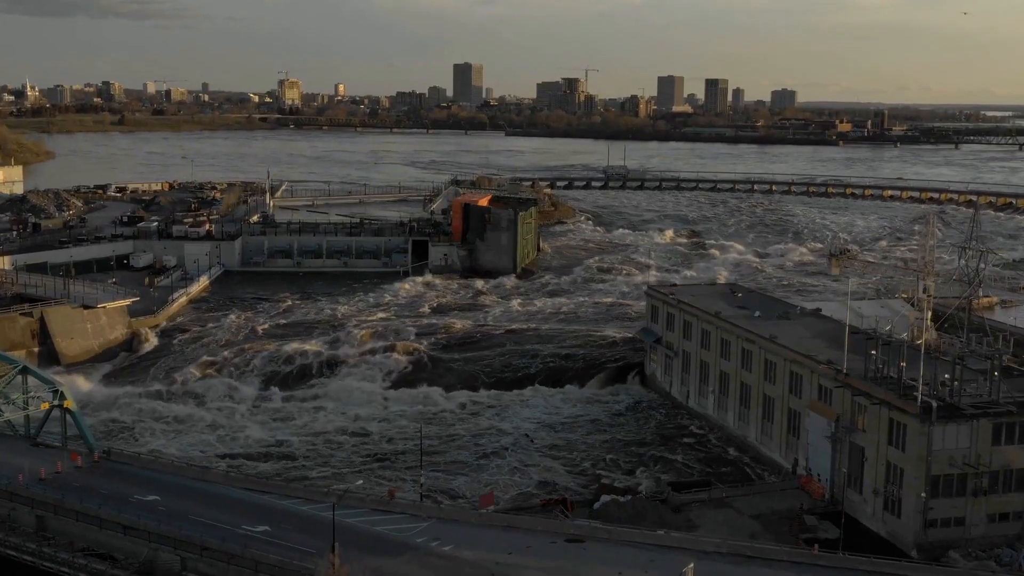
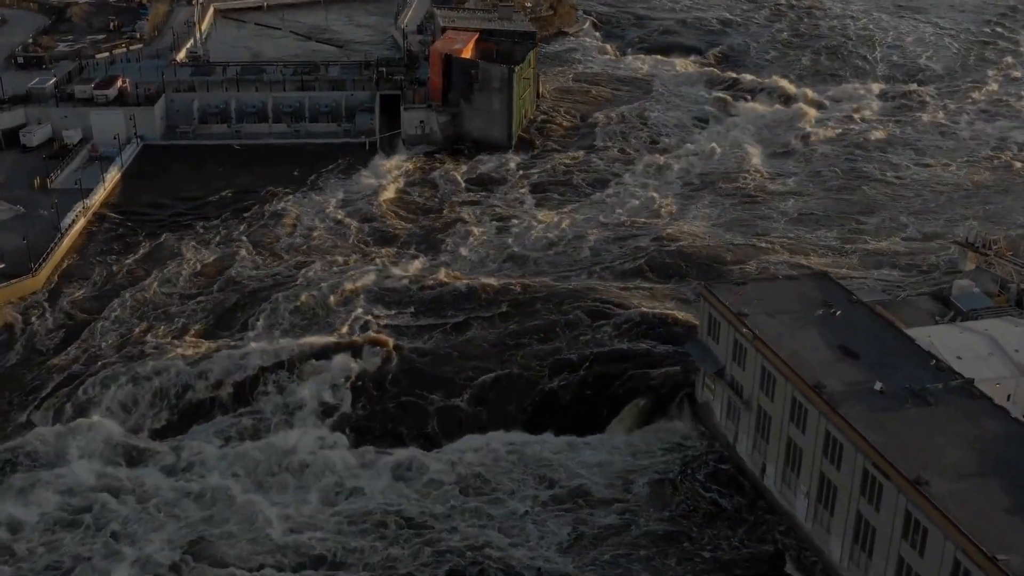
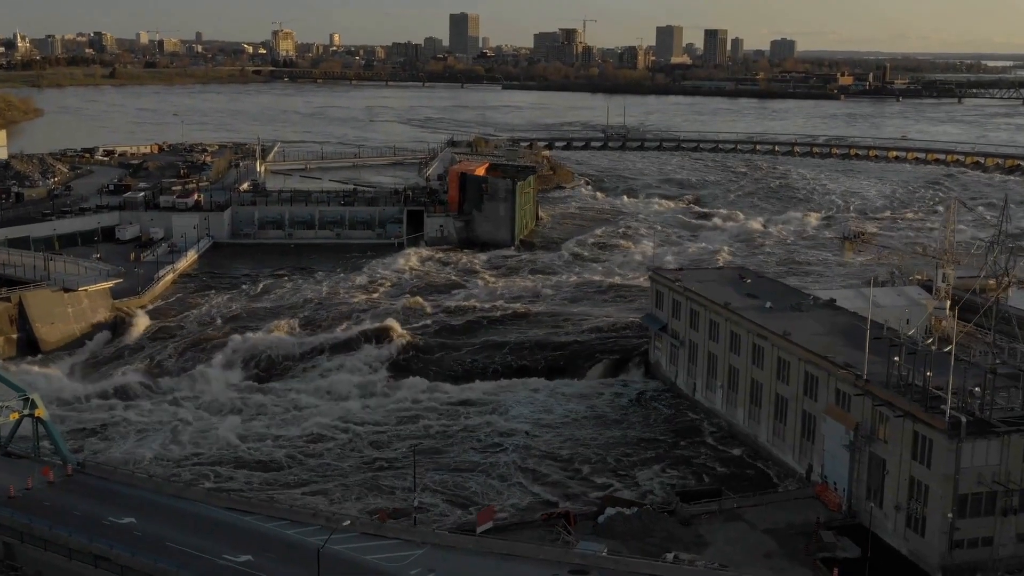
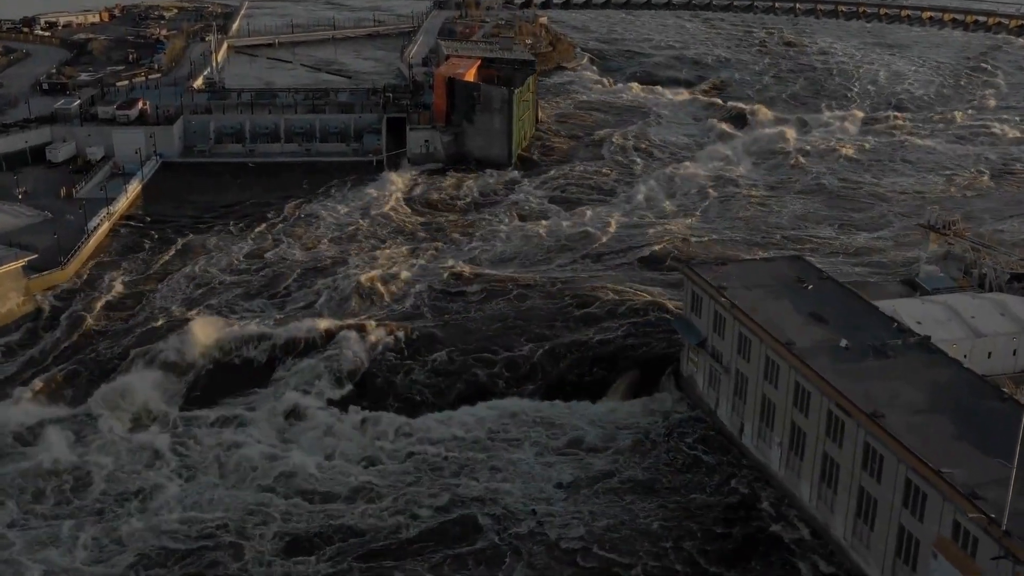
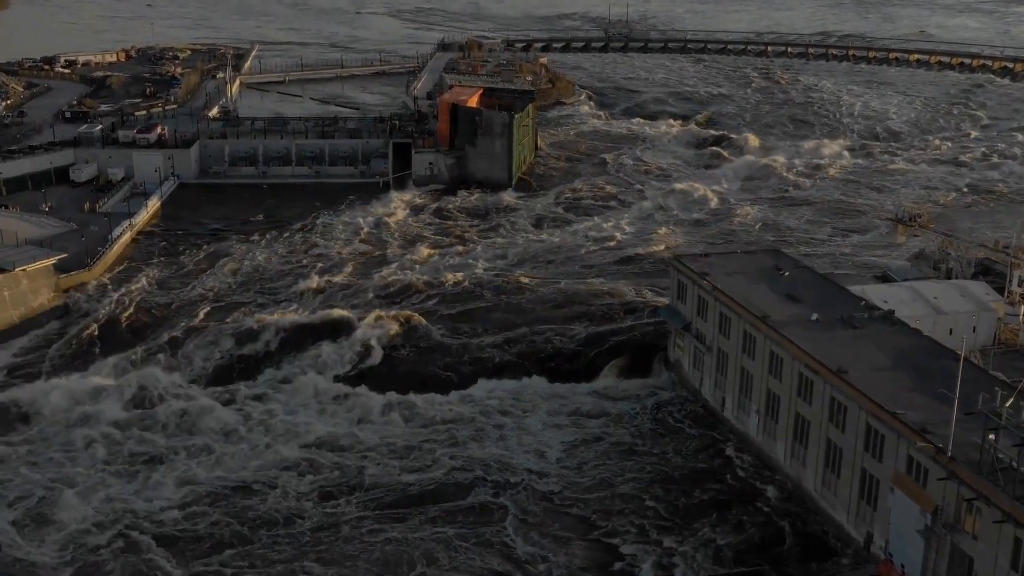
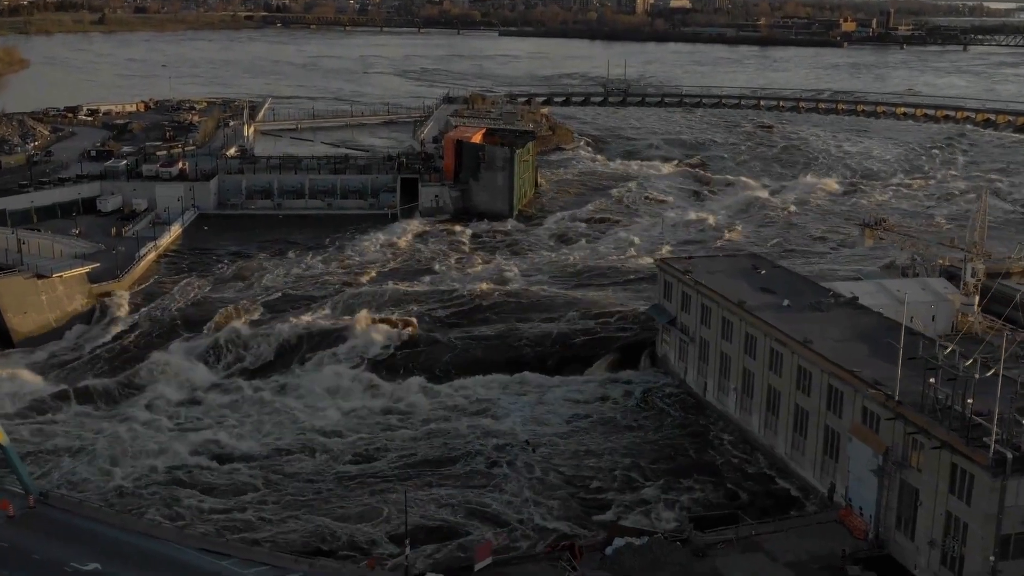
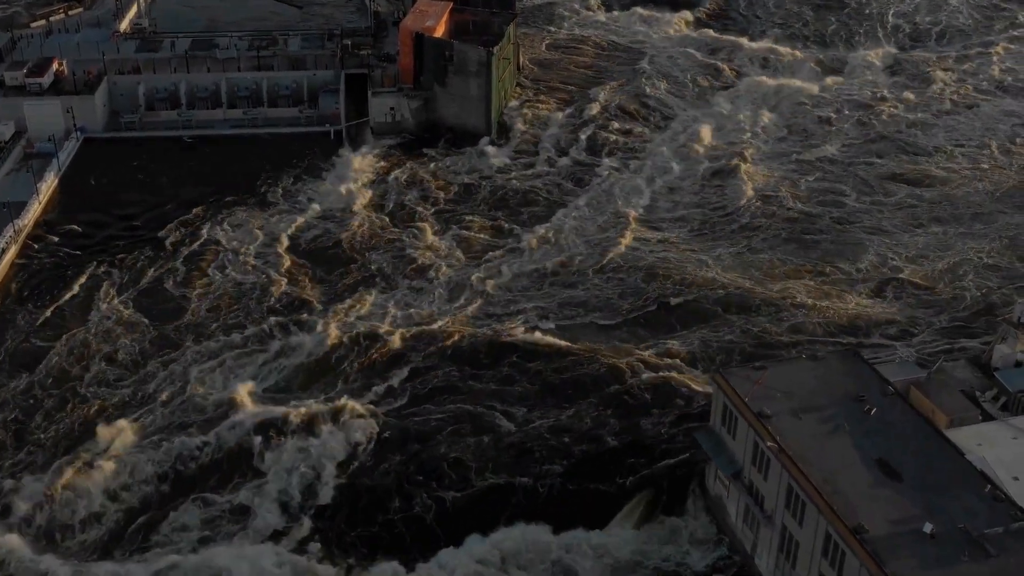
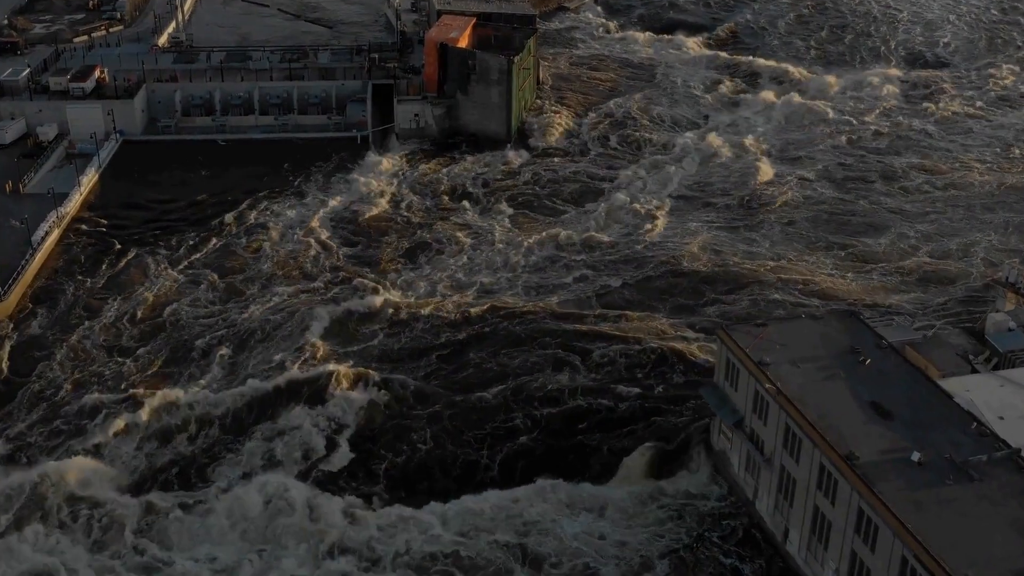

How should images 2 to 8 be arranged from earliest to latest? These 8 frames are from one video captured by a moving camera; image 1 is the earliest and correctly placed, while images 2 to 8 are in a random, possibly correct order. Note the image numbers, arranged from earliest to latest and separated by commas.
3, 6, 5, 4, 2, 8, 7
